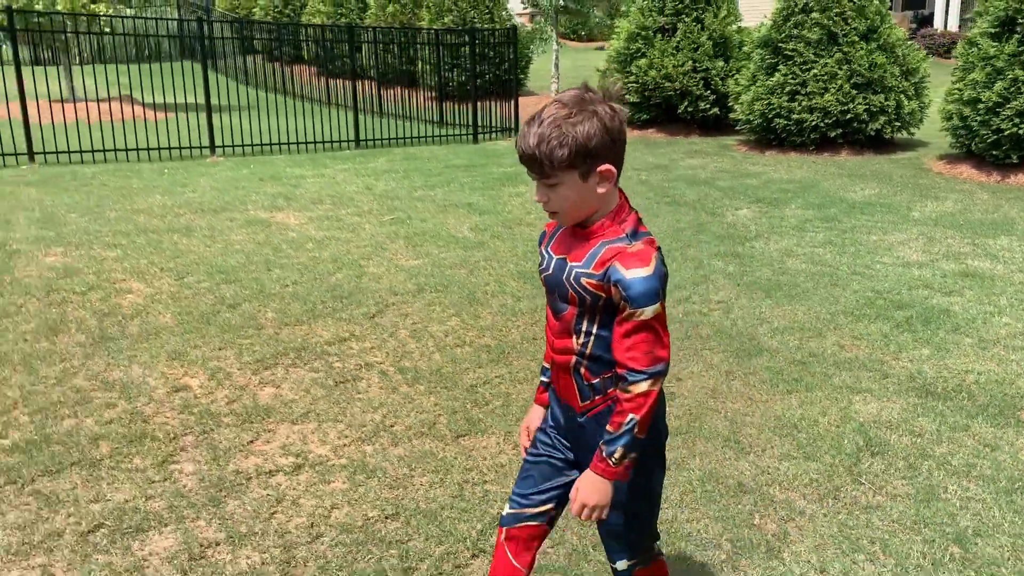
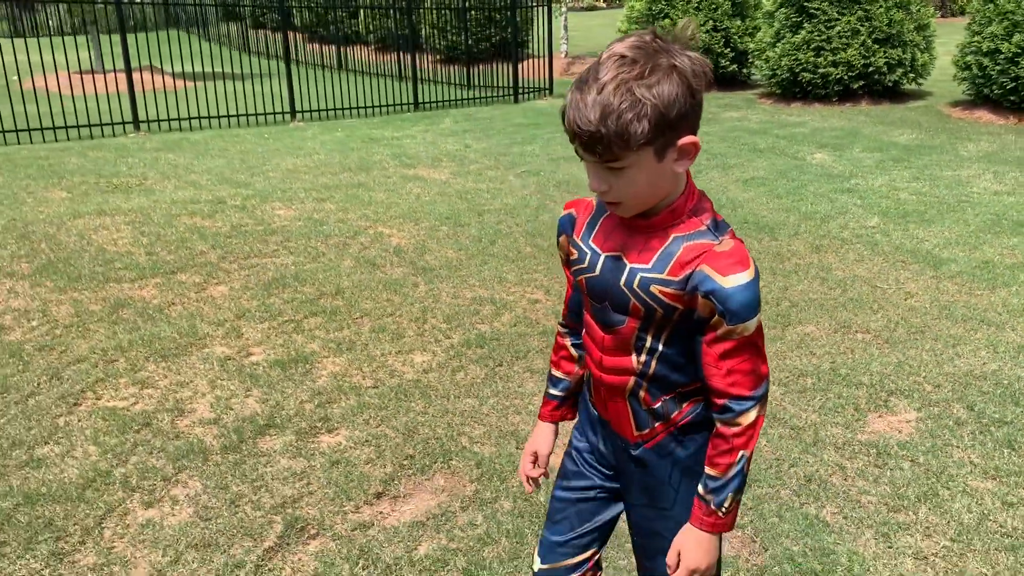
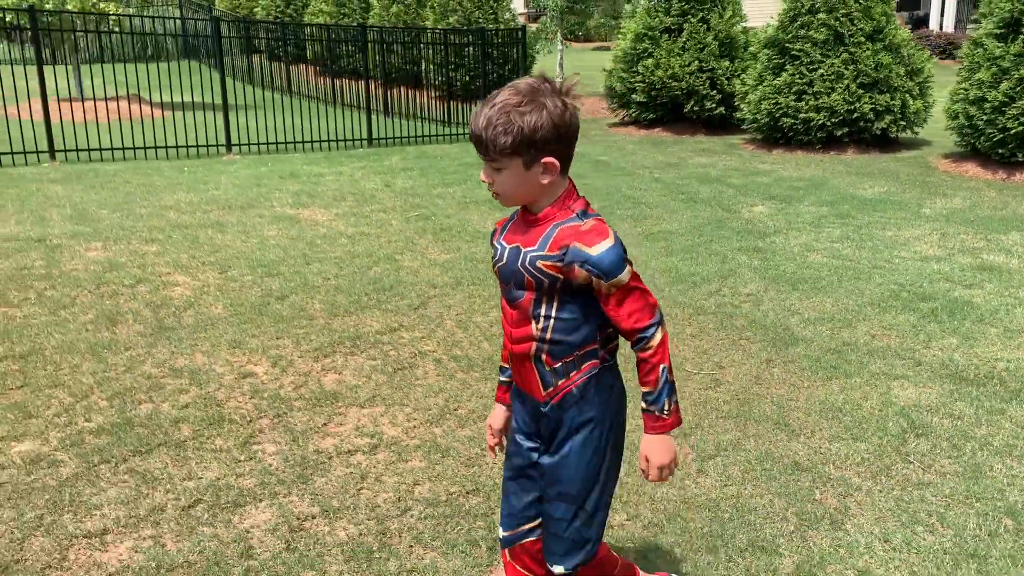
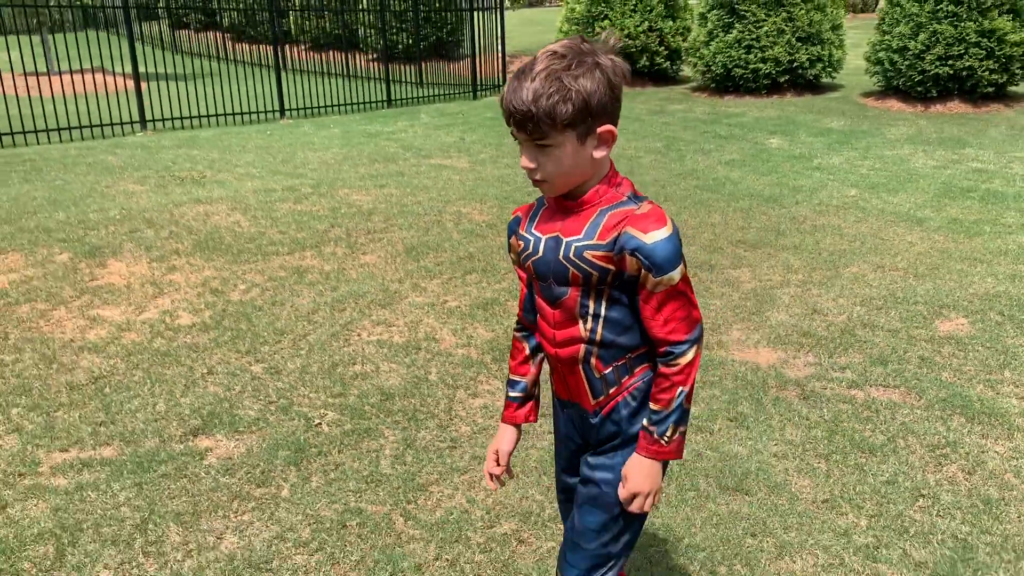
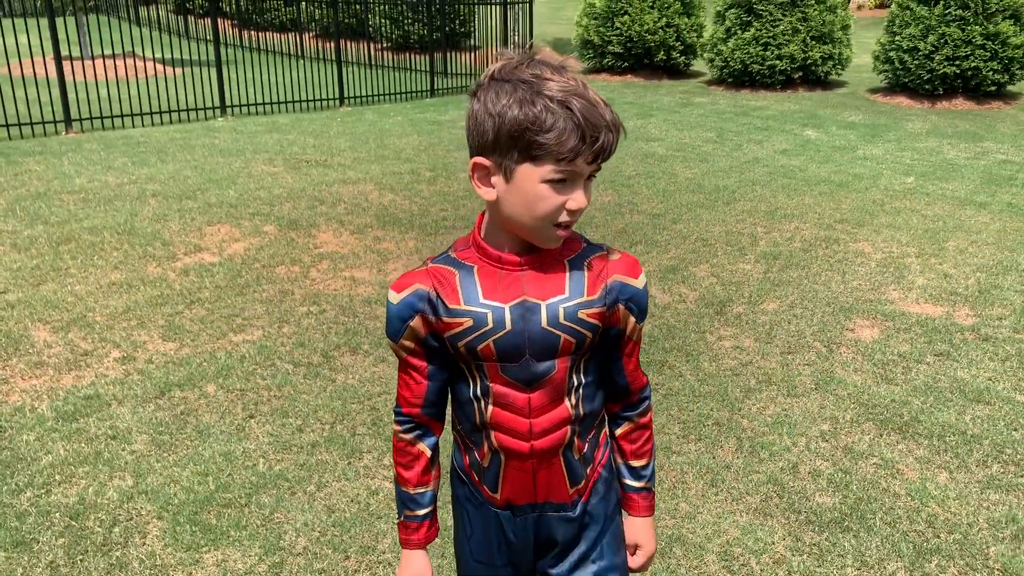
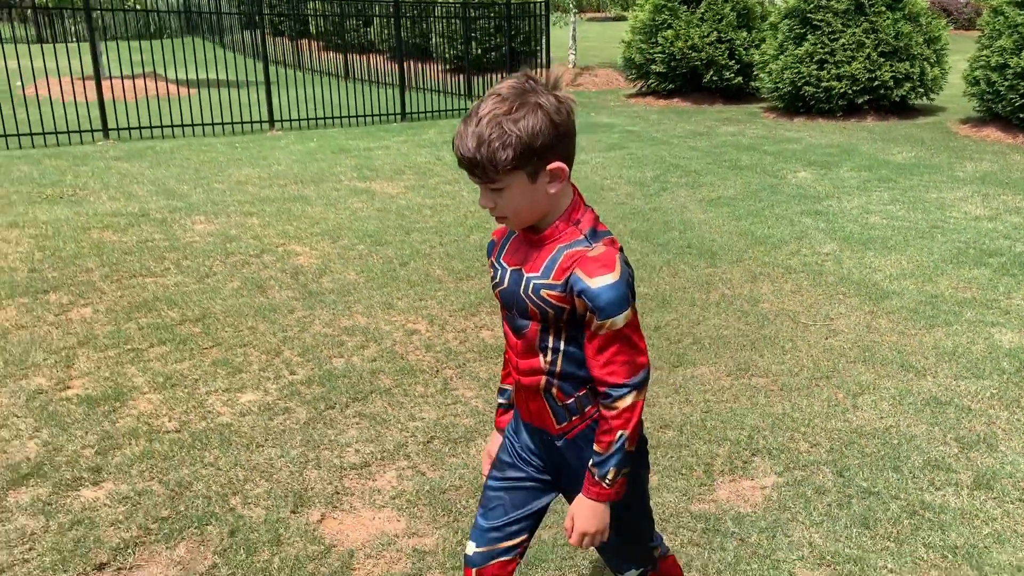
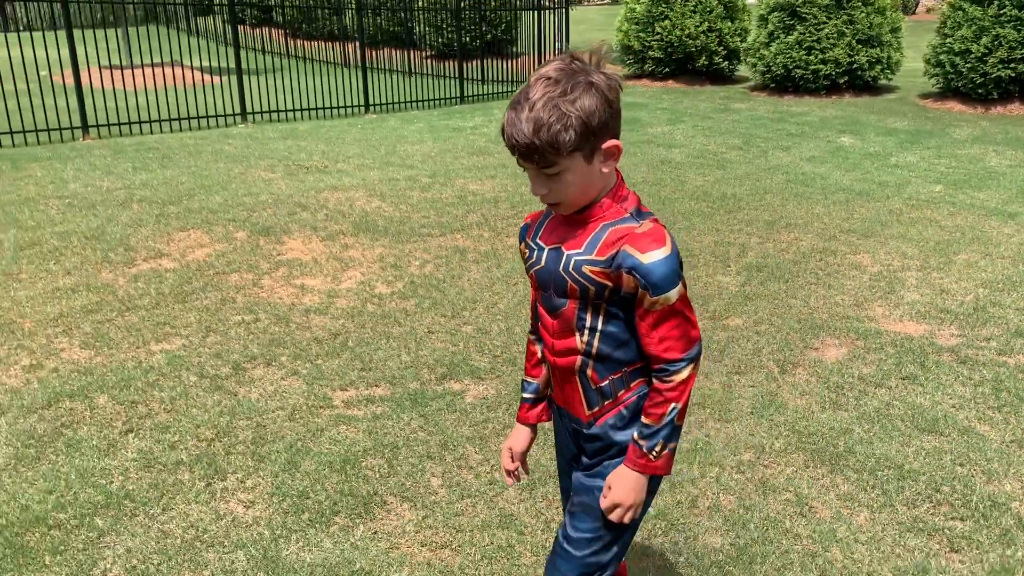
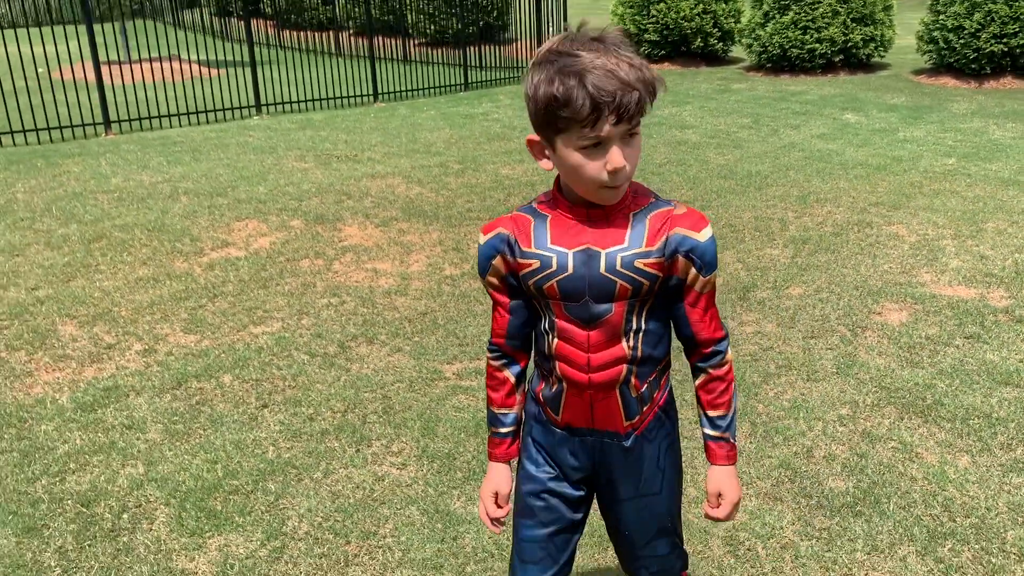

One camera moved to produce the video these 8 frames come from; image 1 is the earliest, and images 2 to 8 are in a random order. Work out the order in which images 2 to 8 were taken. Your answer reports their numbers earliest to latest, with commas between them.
3, 6, 2, 4, 7, 8, 5
